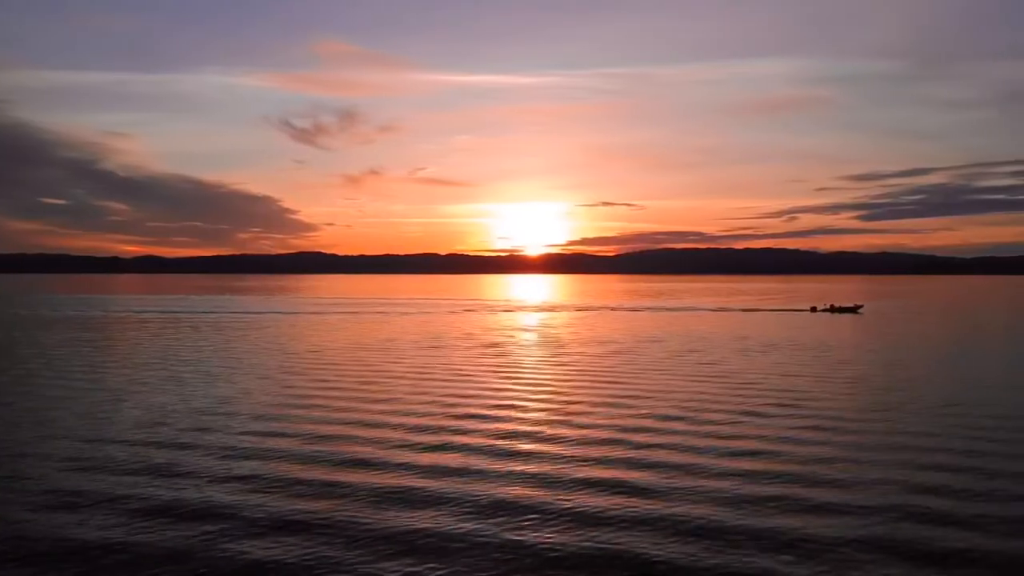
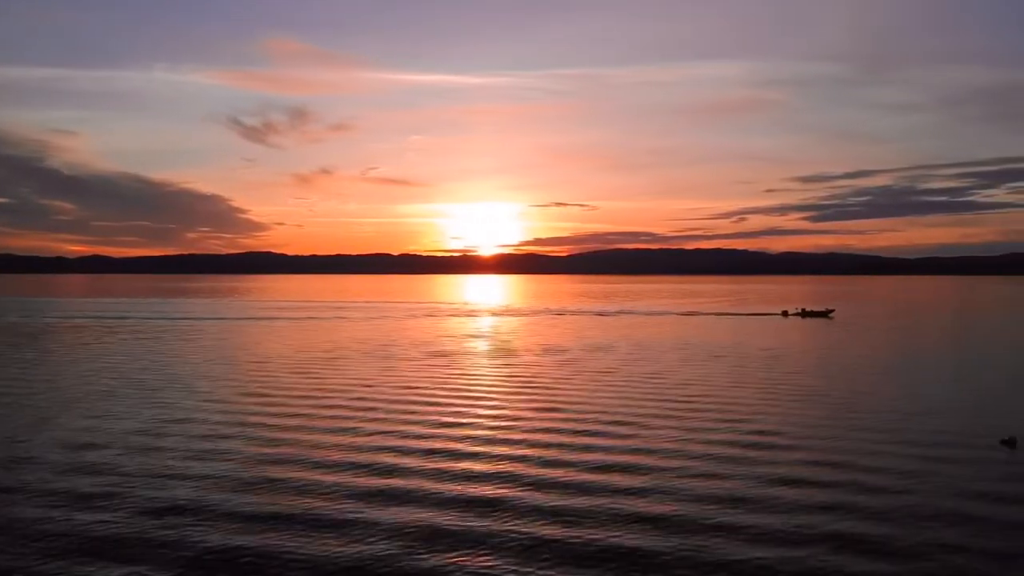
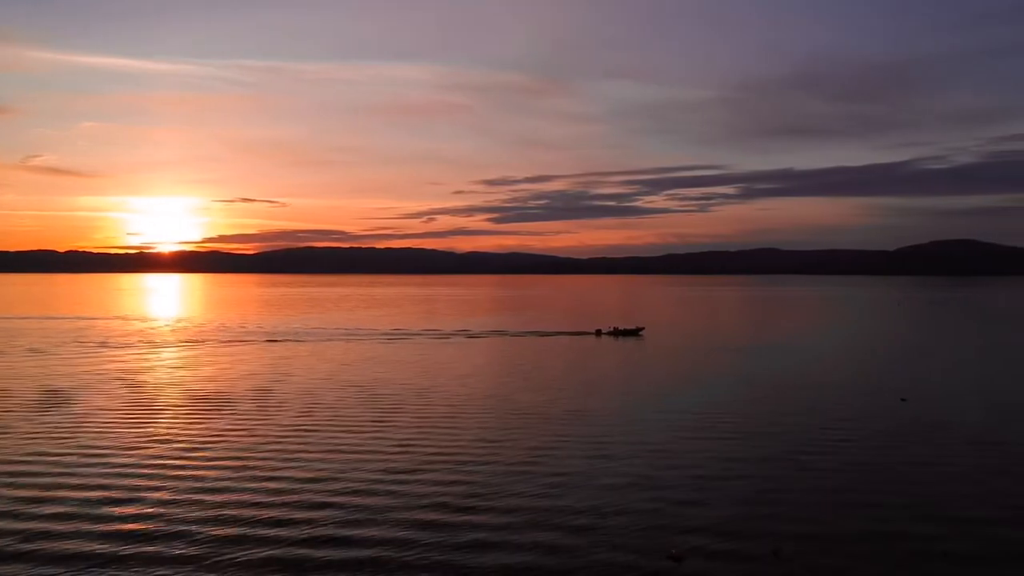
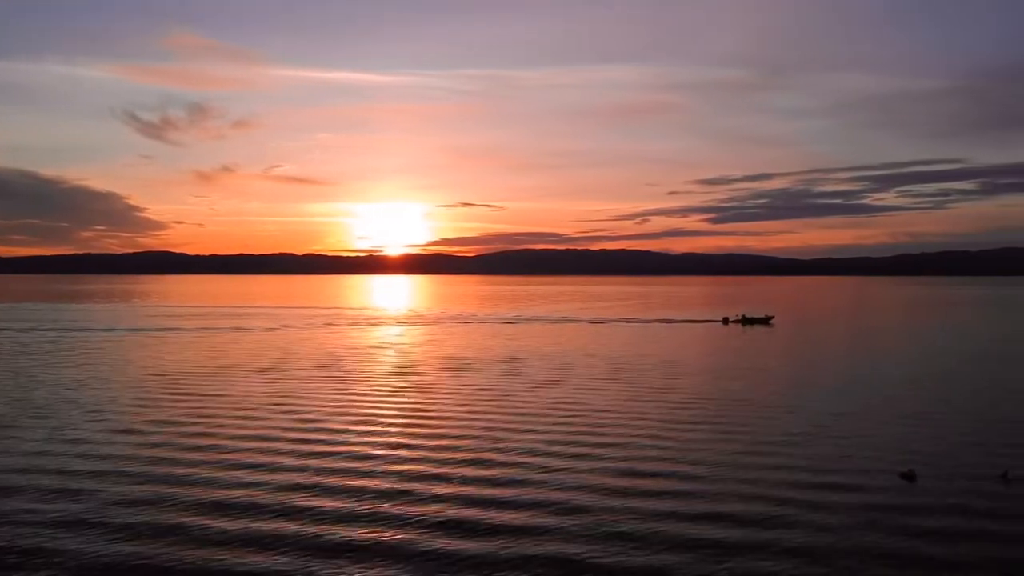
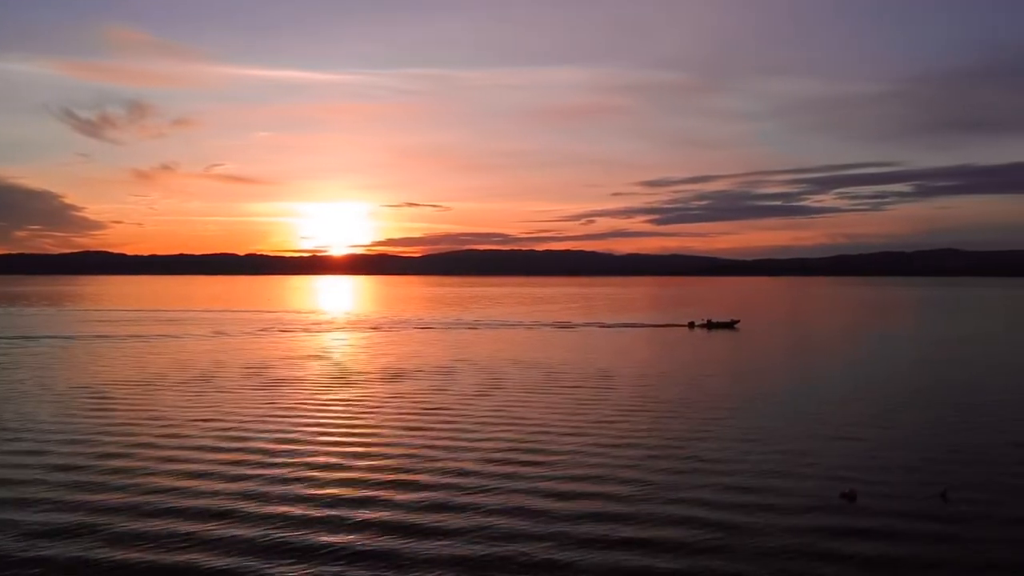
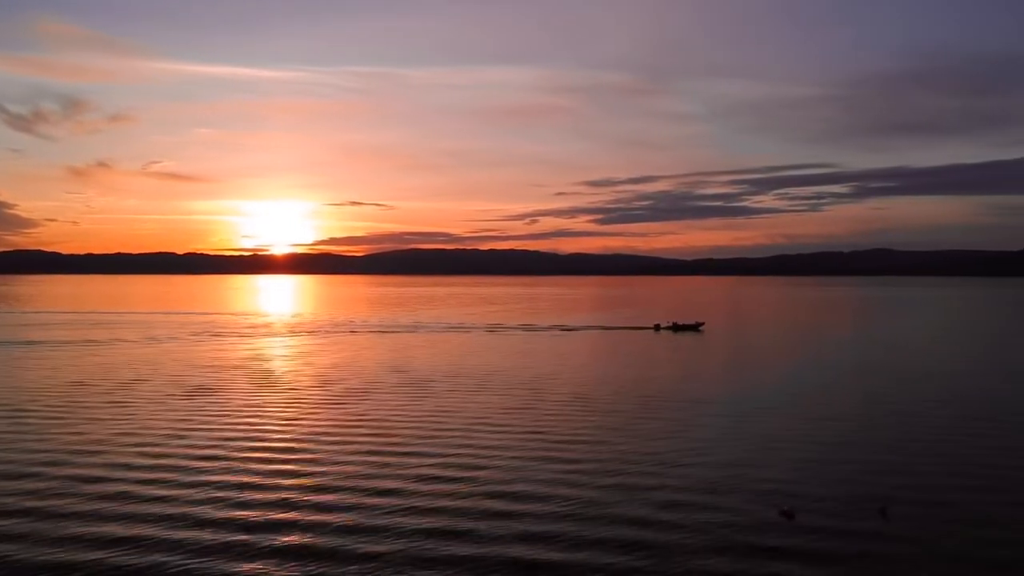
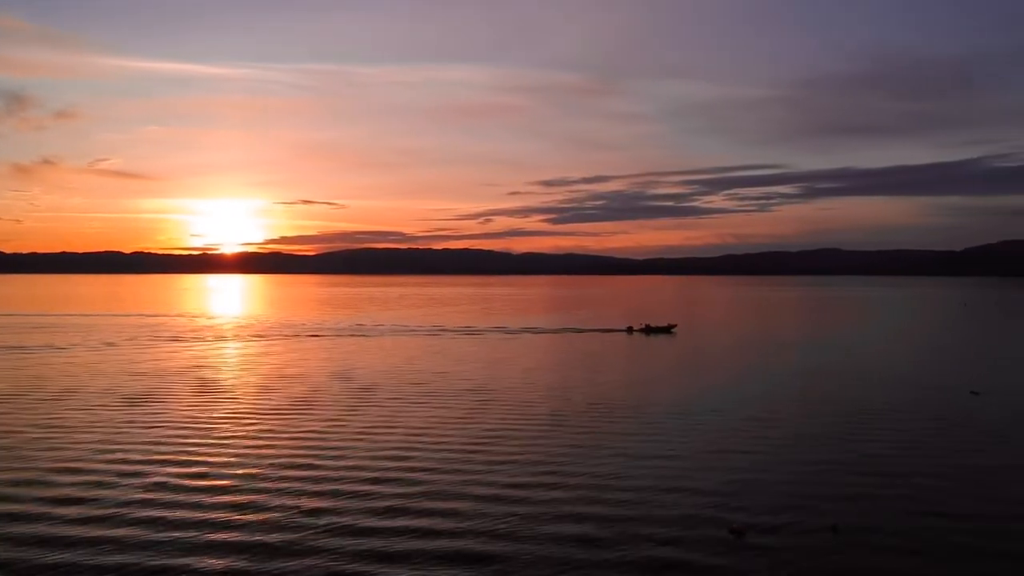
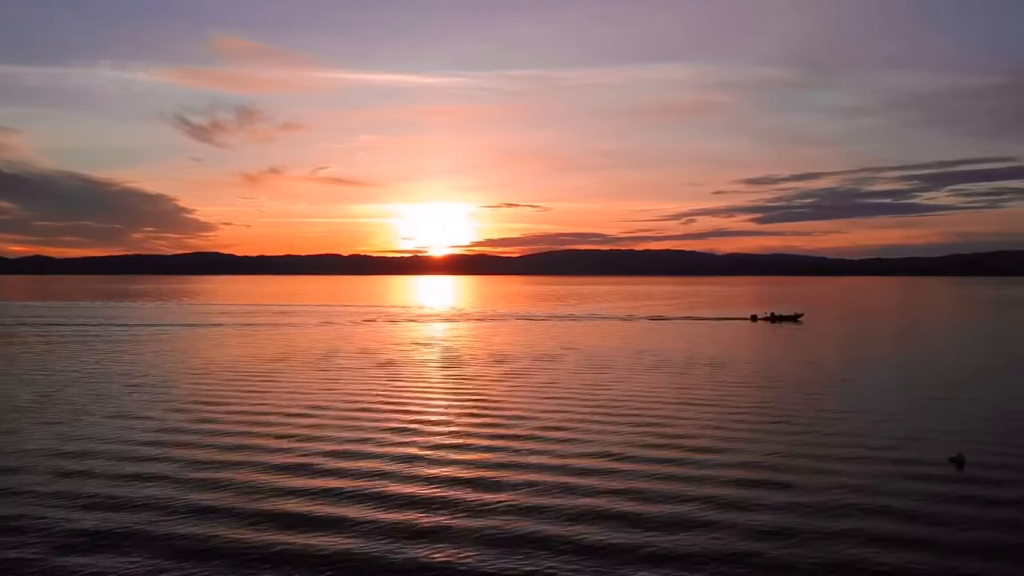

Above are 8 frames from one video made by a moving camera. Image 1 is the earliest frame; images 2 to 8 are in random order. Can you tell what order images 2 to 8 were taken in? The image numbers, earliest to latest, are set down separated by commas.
2, 8, 4, 5, 6, 7, 3
